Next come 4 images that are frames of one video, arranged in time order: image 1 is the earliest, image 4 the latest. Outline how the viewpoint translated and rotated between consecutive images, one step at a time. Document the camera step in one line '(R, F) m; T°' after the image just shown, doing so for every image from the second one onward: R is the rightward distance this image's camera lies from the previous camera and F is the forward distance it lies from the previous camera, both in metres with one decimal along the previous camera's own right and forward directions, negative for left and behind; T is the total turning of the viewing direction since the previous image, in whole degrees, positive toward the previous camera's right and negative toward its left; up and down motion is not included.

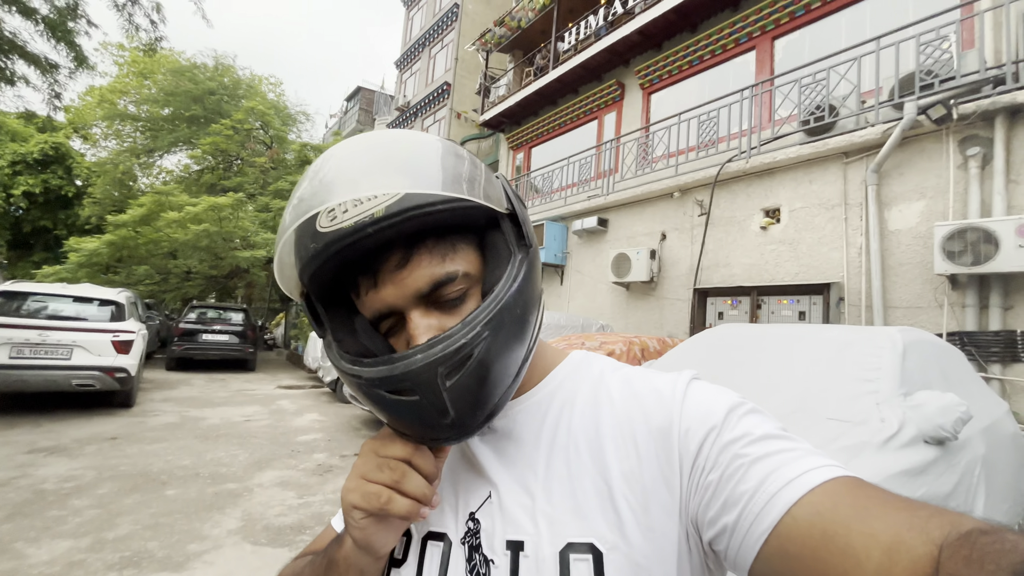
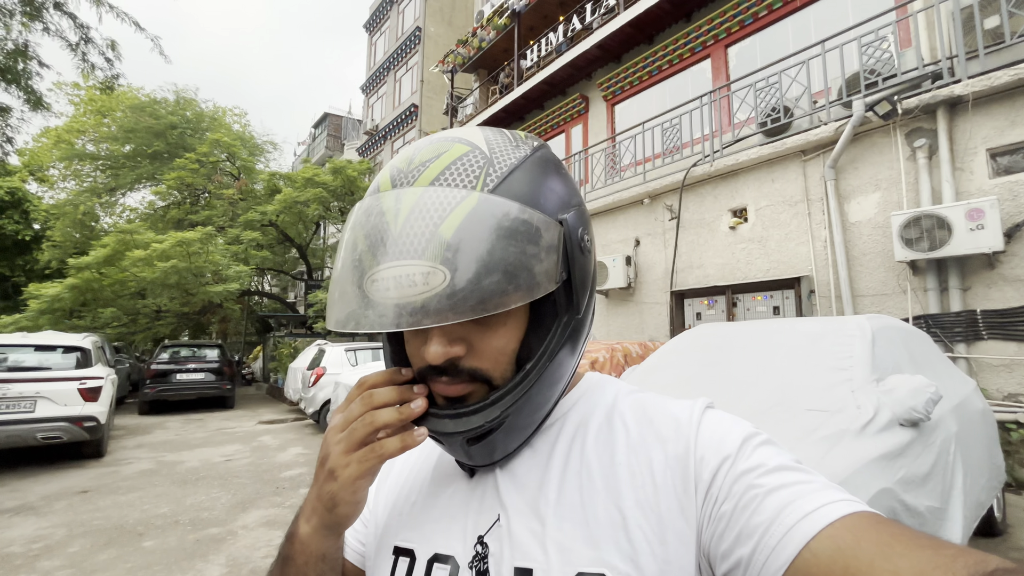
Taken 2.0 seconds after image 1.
(0.0, 0.0) m; +3°
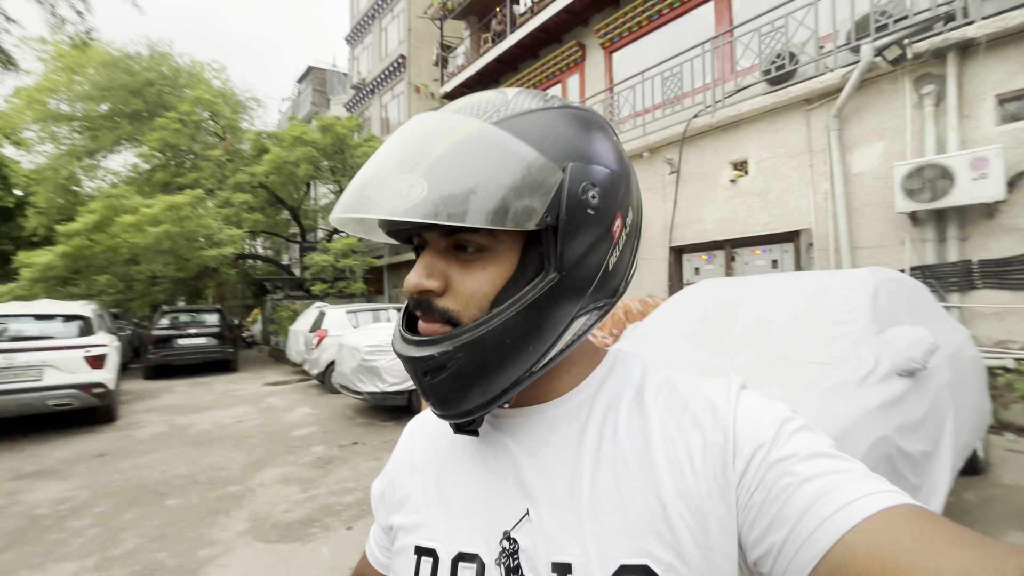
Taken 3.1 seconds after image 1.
(0.0, 0.0) m; +1°
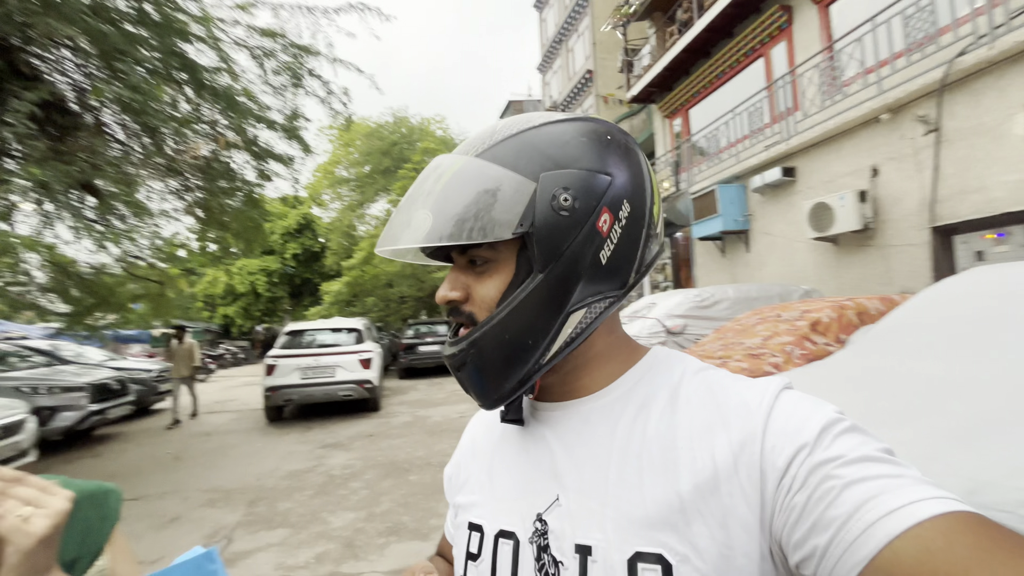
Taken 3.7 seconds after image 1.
(+0.5, 0.0) m; -27°
